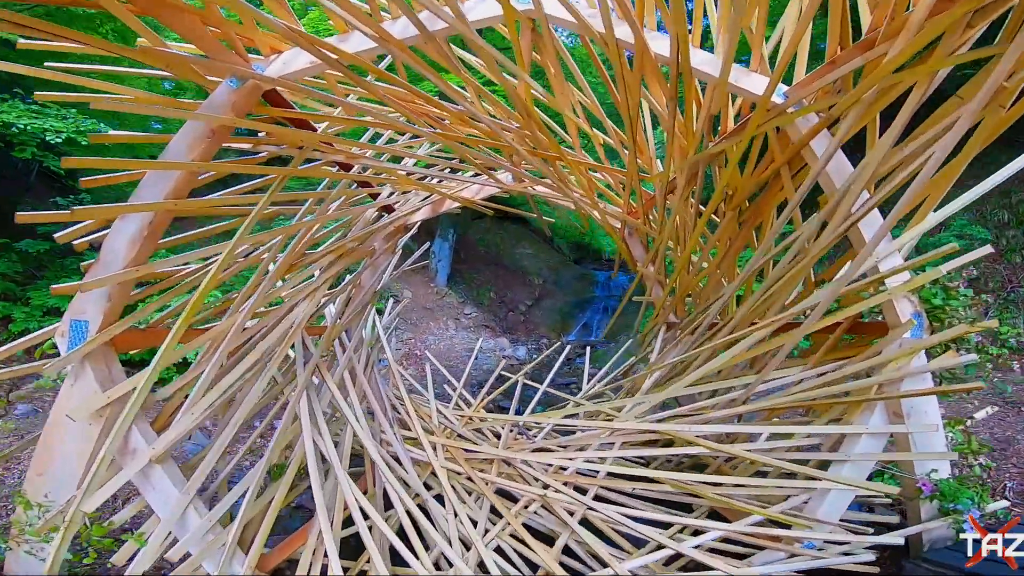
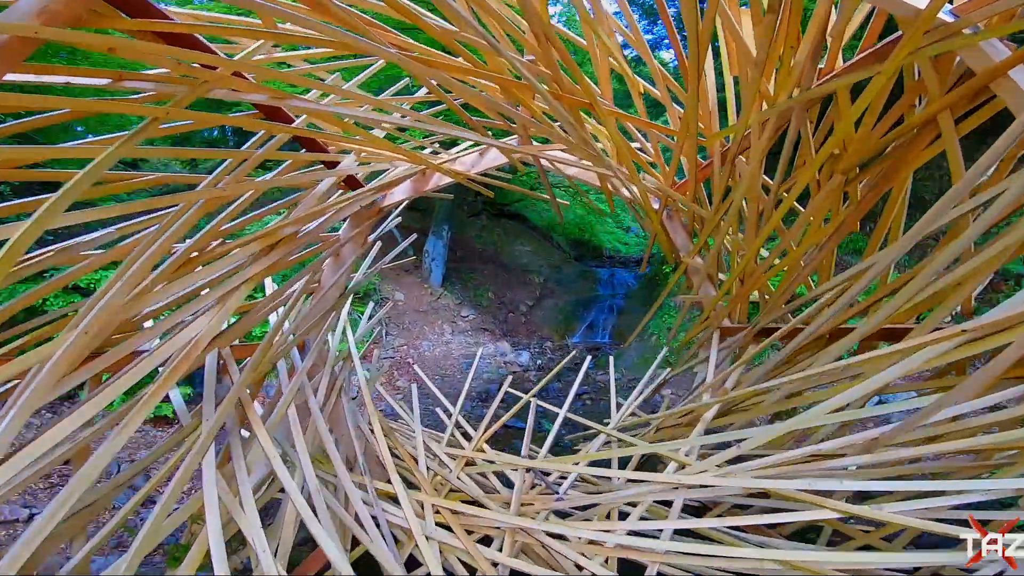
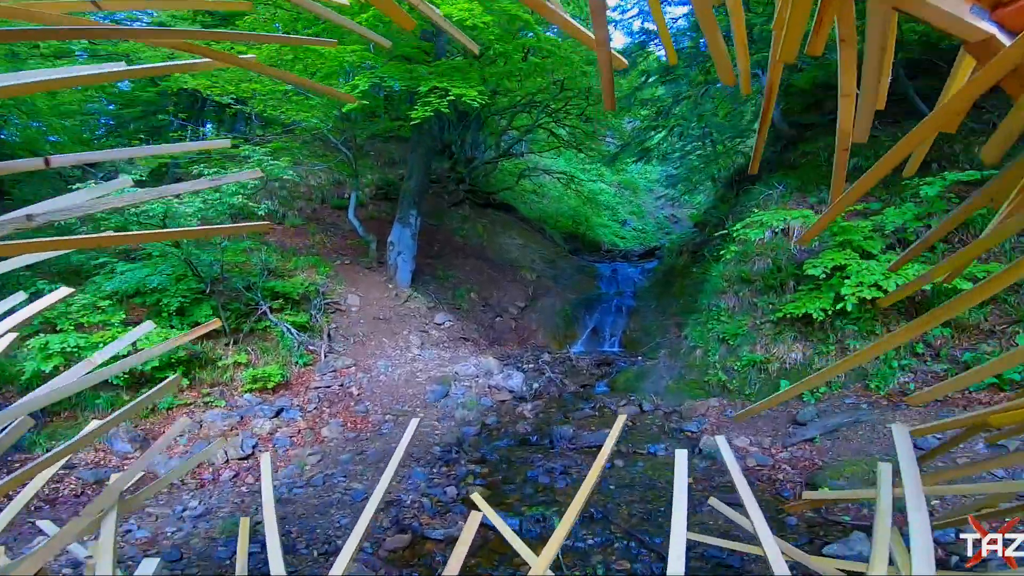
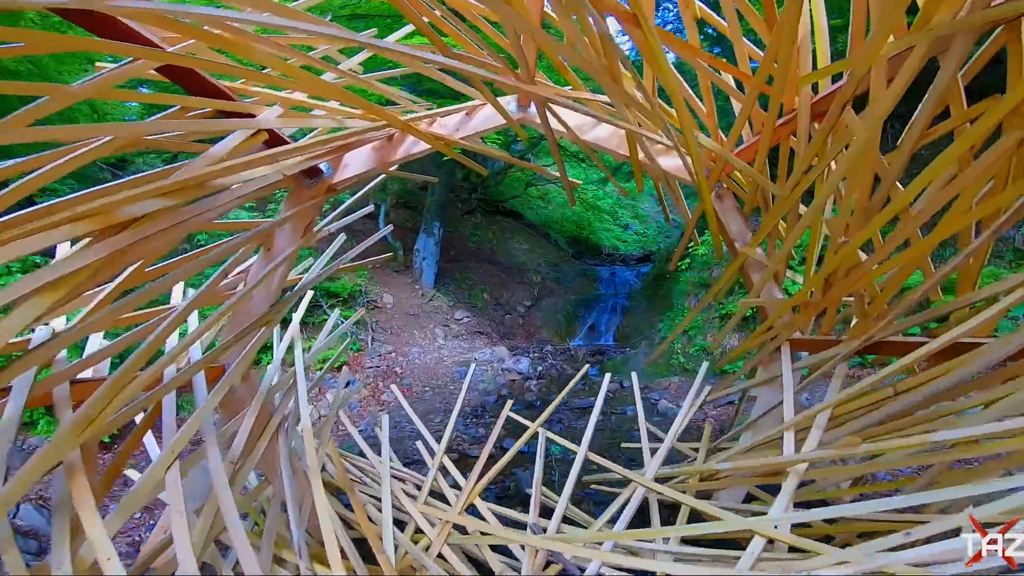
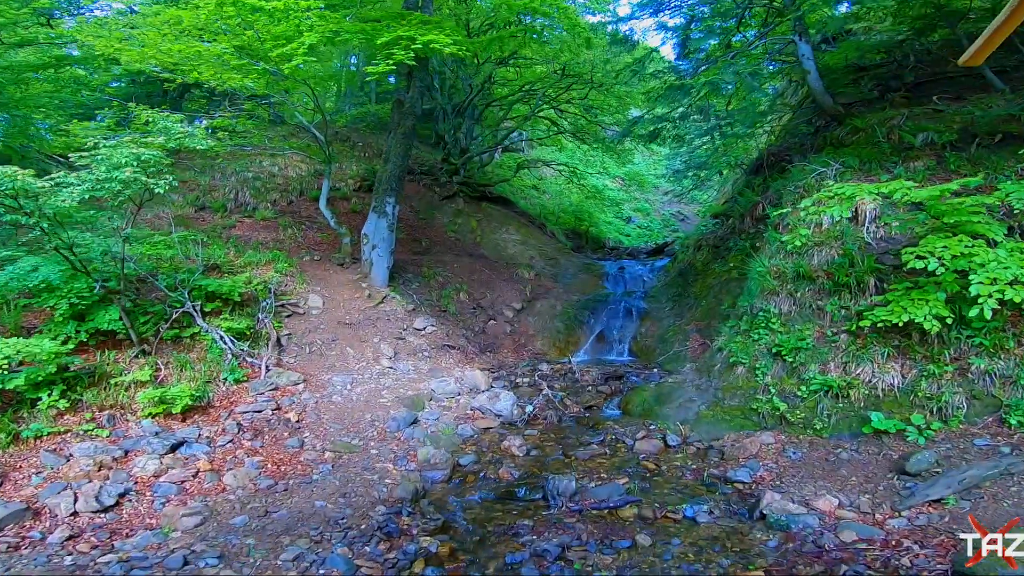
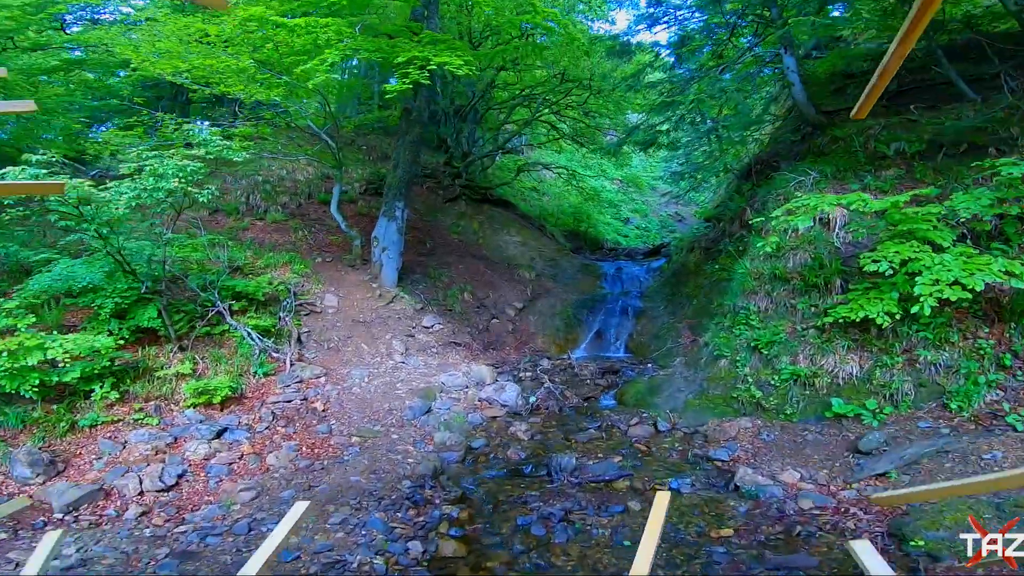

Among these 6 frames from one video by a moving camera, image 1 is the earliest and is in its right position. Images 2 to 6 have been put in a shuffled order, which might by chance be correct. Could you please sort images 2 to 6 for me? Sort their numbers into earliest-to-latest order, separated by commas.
2, 4, 3, 6, 5
